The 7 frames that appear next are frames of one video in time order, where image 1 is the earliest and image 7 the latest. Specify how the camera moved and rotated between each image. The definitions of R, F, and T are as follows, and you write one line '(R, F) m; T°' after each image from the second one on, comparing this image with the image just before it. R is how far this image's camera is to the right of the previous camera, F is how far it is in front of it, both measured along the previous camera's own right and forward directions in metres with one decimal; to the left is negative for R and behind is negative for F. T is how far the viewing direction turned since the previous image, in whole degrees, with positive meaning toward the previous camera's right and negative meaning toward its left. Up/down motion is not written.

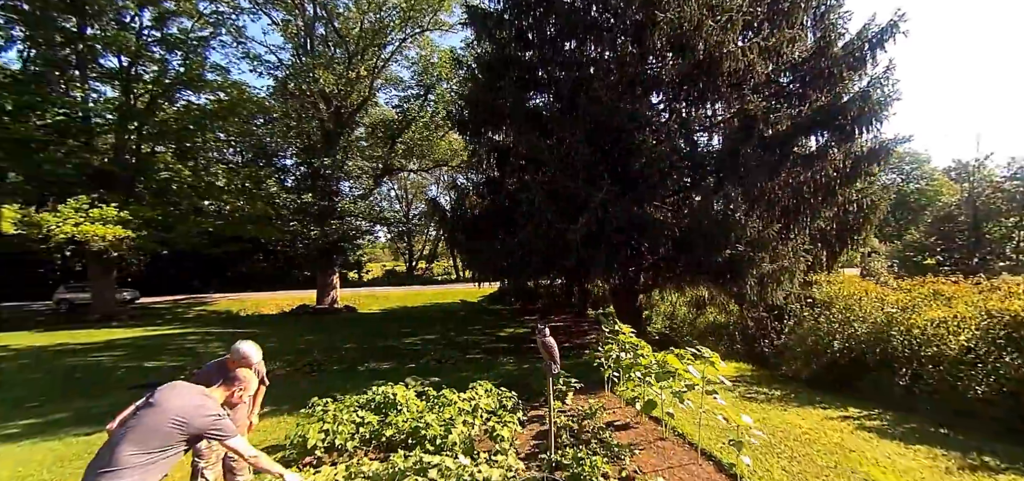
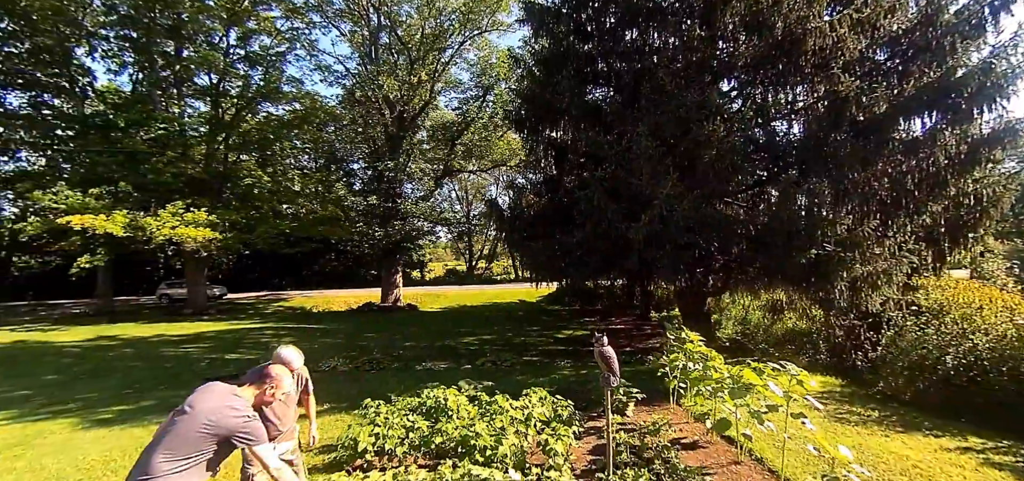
(0.0, +0.3) m; -7°
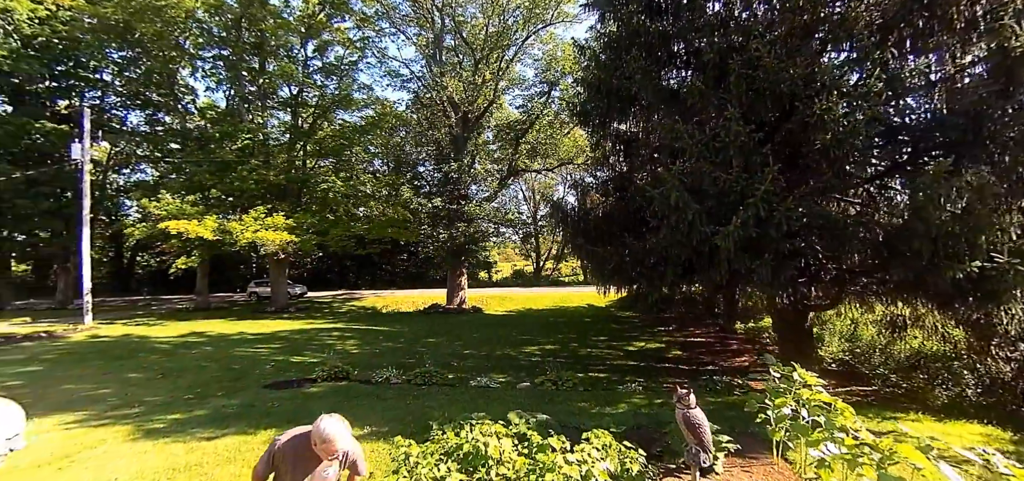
(+0.1, +0.7) m; -8°
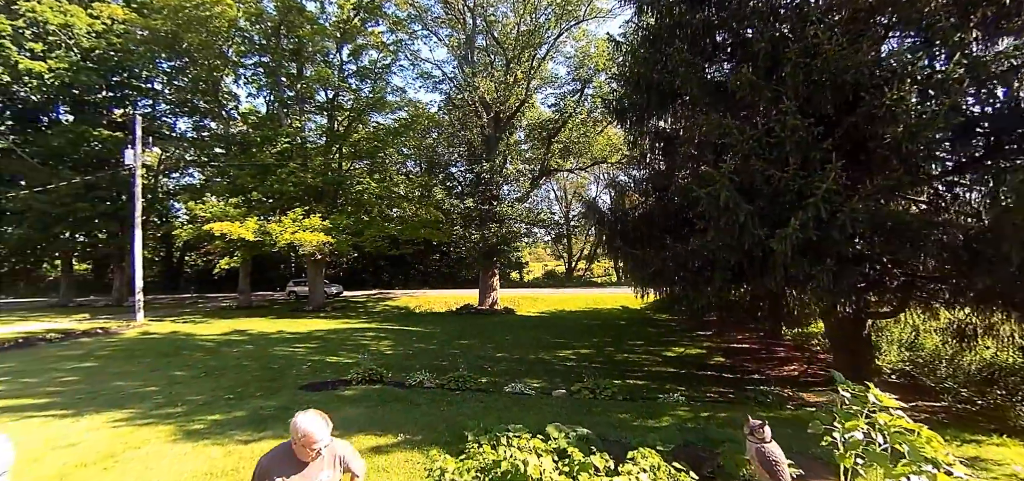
(-0.1, +0.2) m; -4°
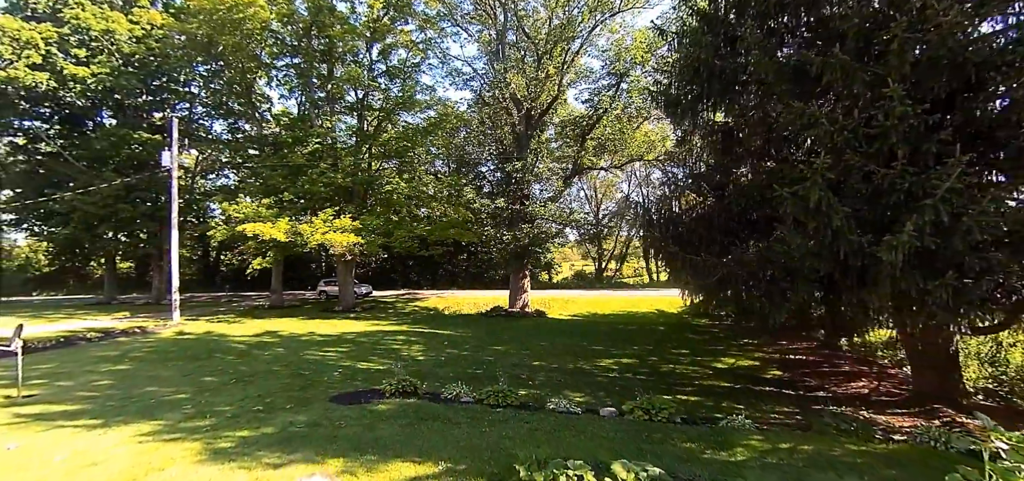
(-0.2, +0.5) m; -3°
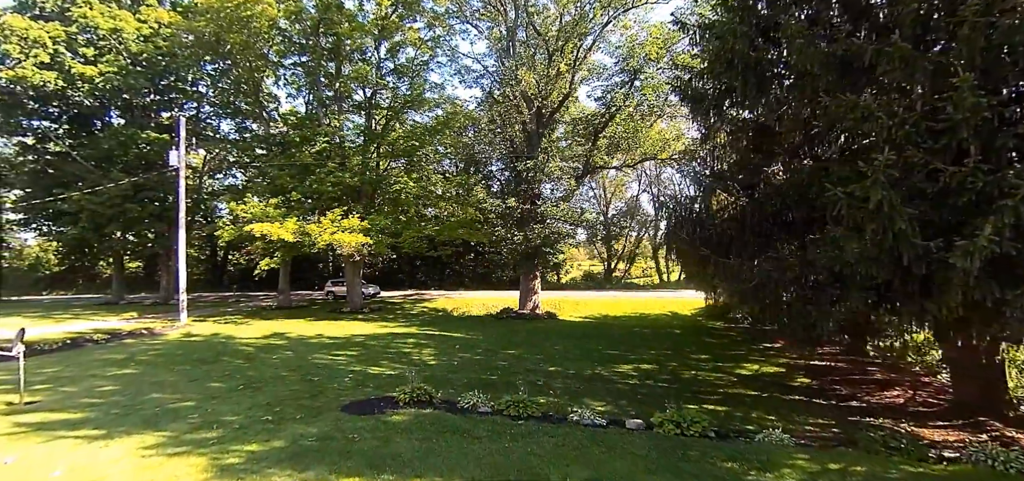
(-0.2, +0.3) m; -1°
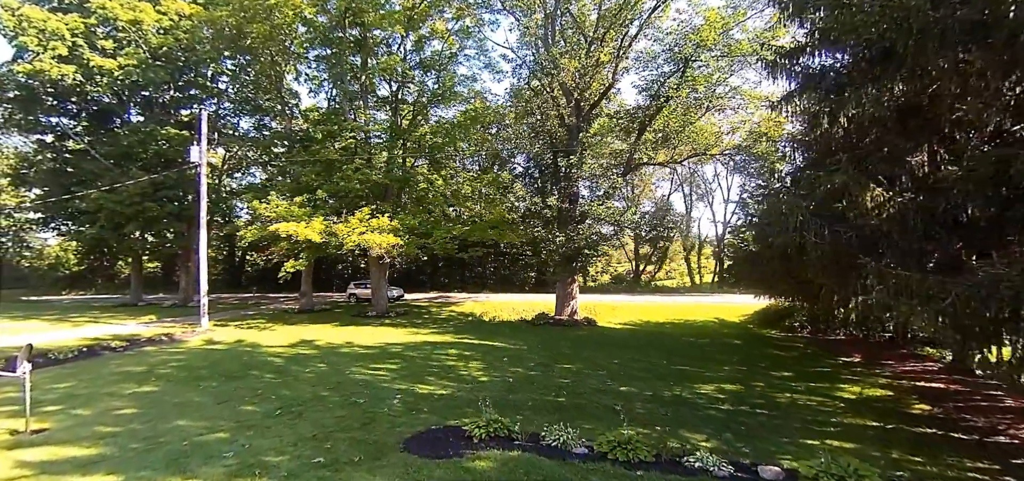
(-0.9, +1.1) m; -1°
